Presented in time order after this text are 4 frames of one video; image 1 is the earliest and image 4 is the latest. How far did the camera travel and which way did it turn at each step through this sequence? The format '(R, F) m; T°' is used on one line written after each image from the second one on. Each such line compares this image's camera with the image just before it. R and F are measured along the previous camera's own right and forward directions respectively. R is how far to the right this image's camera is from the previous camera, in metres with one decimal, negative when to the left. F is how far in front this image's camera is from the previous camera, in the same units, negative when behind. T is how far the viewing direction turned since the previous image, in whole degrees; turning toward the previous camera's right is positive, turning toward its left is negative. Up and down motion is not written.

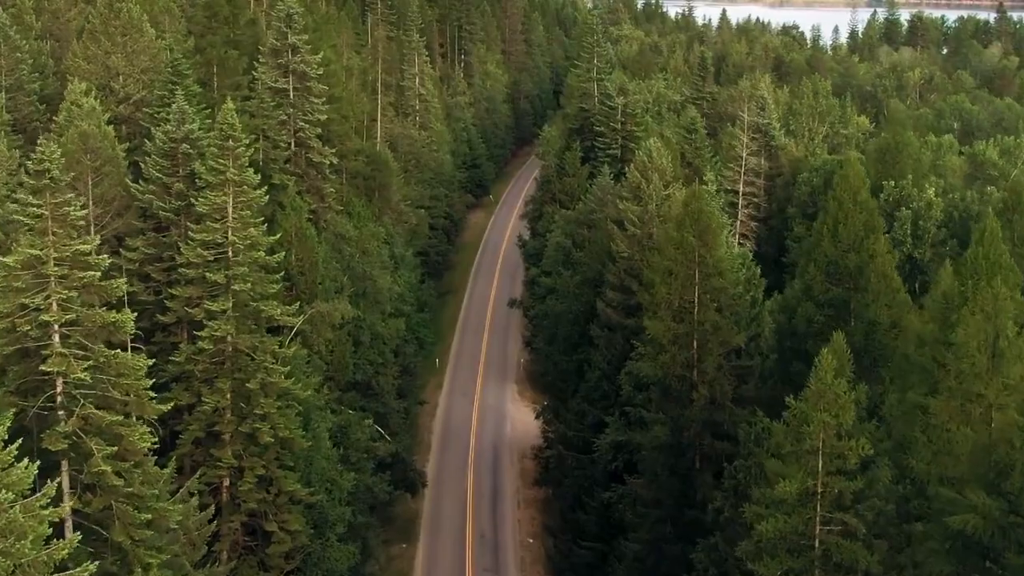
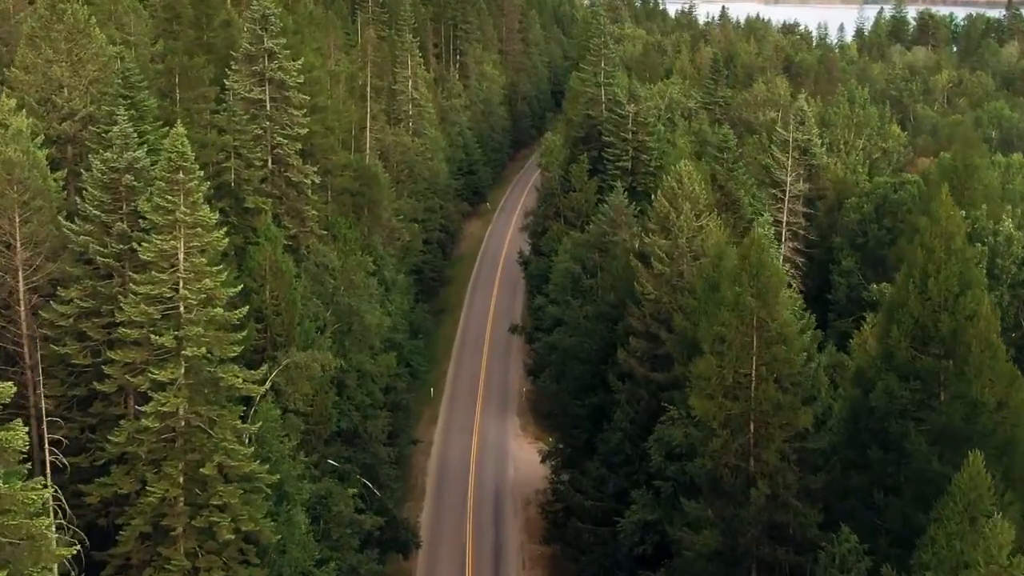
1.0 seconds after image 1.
(-0.3, +5.3) m; 0°
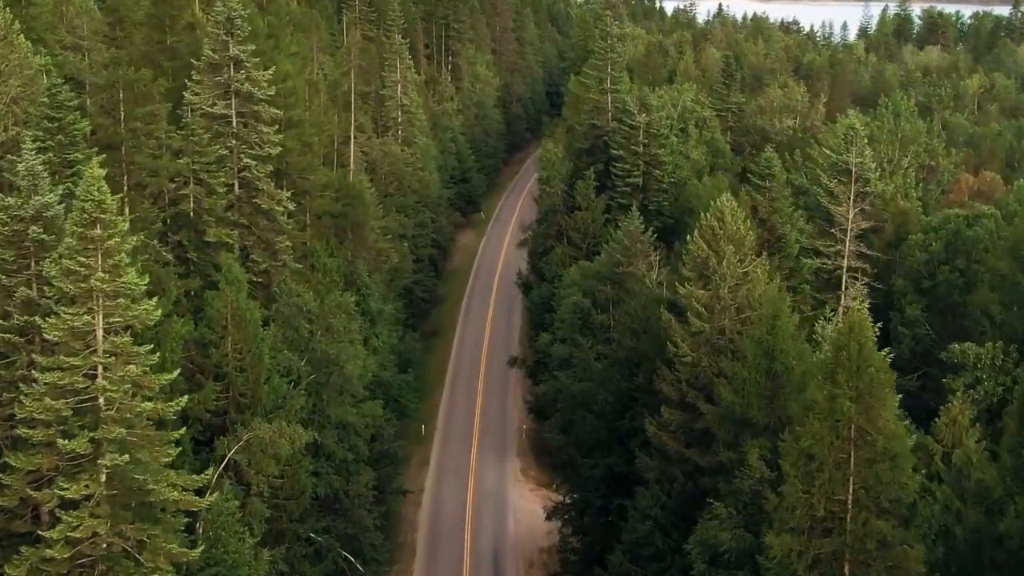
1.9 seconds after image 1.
(-0.3, +5.5) m; 0°
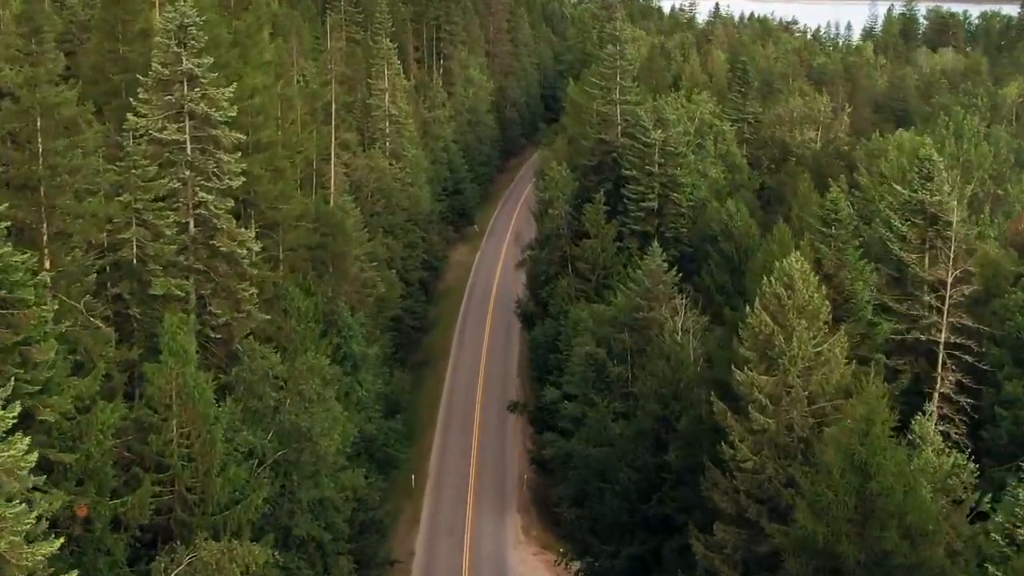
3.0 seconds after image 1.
(-0.3, +5.7) m; 0°
